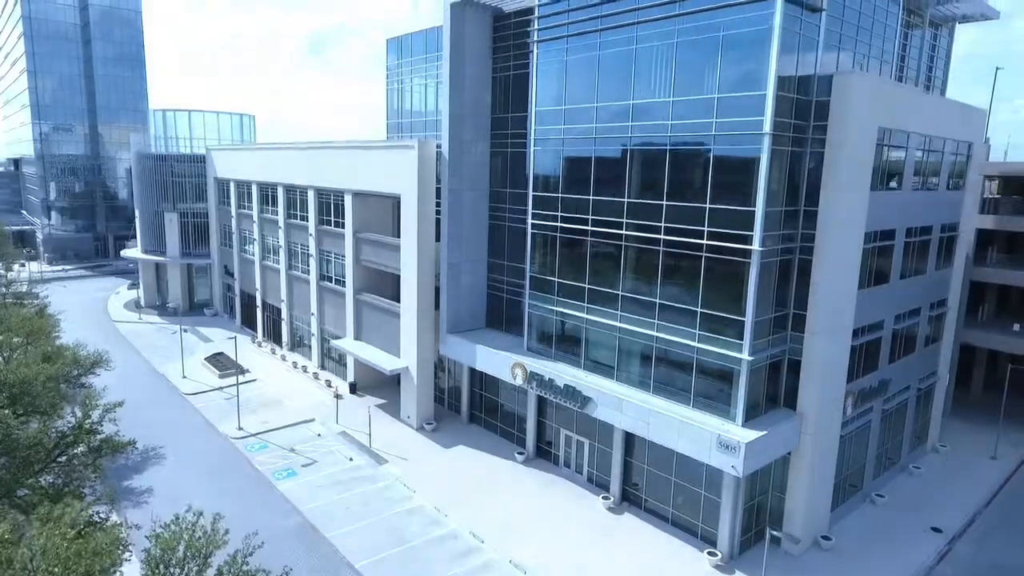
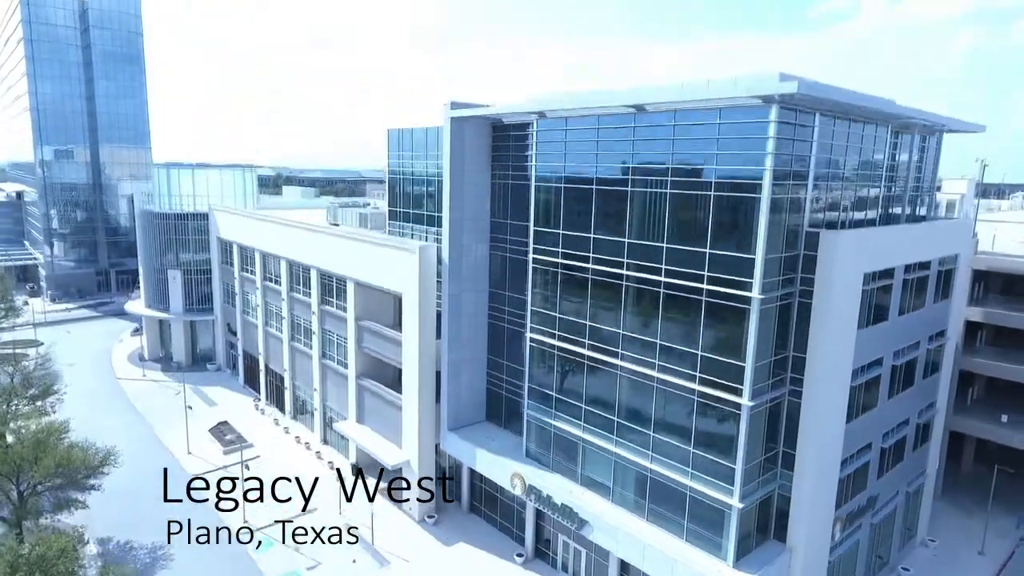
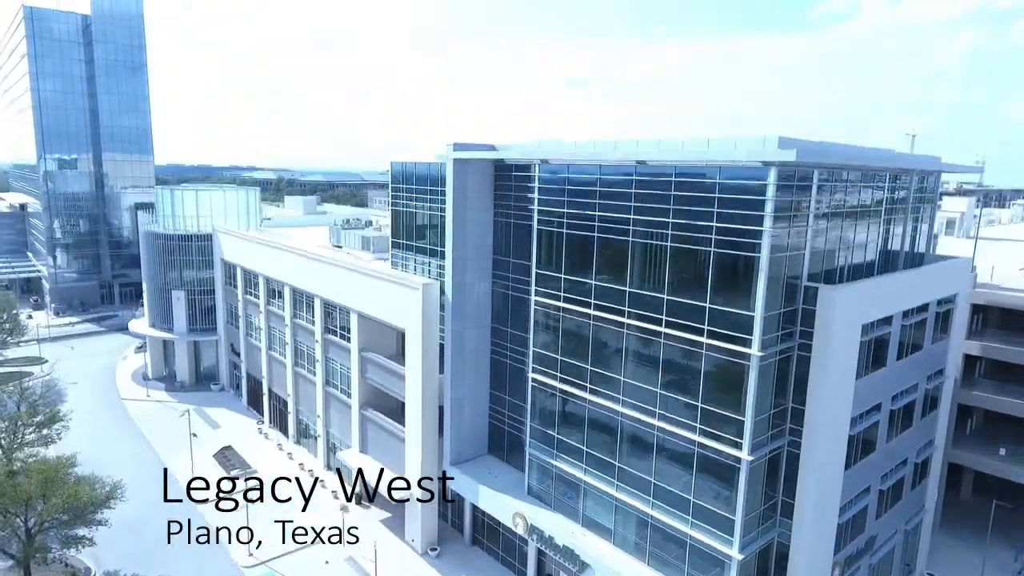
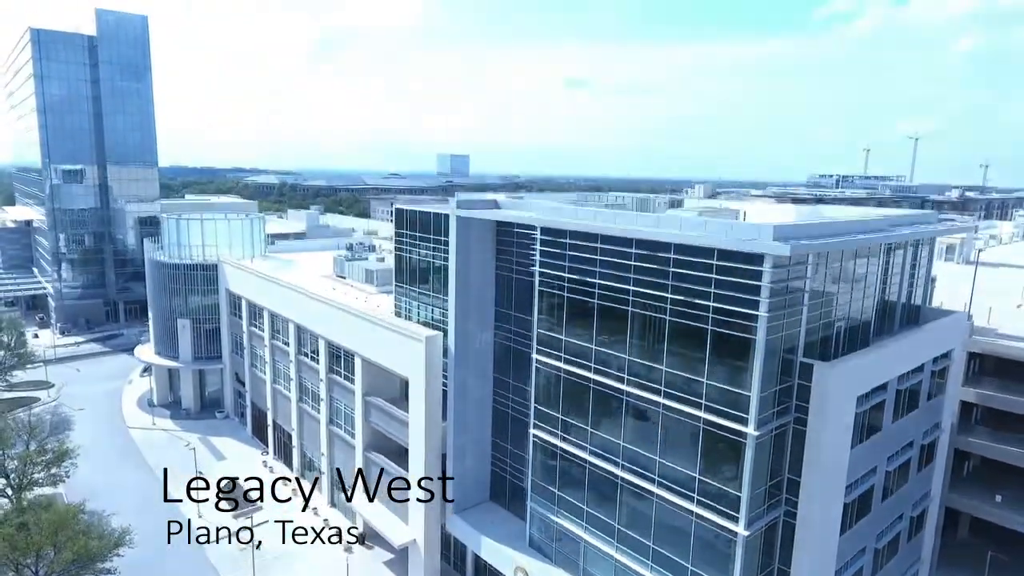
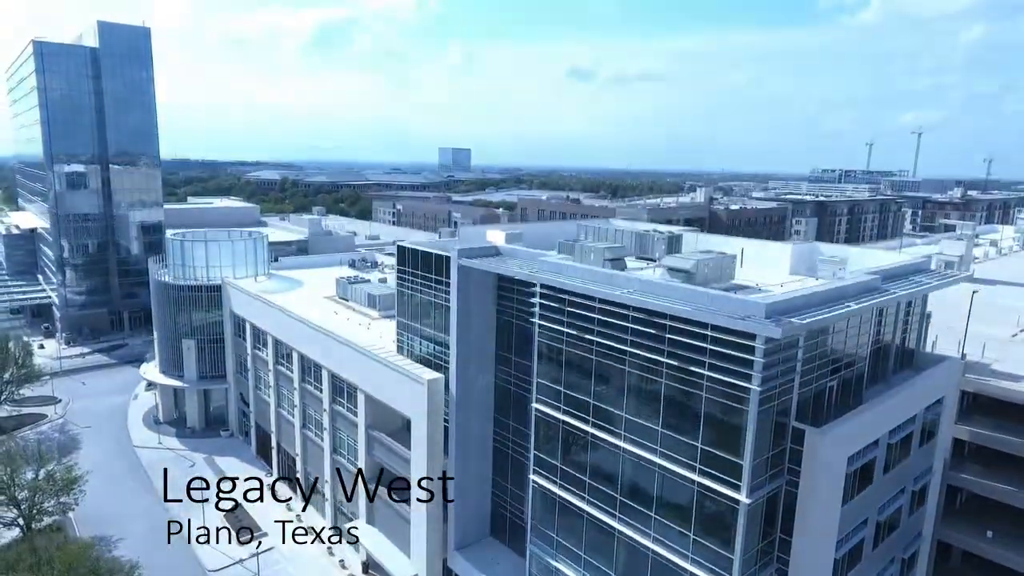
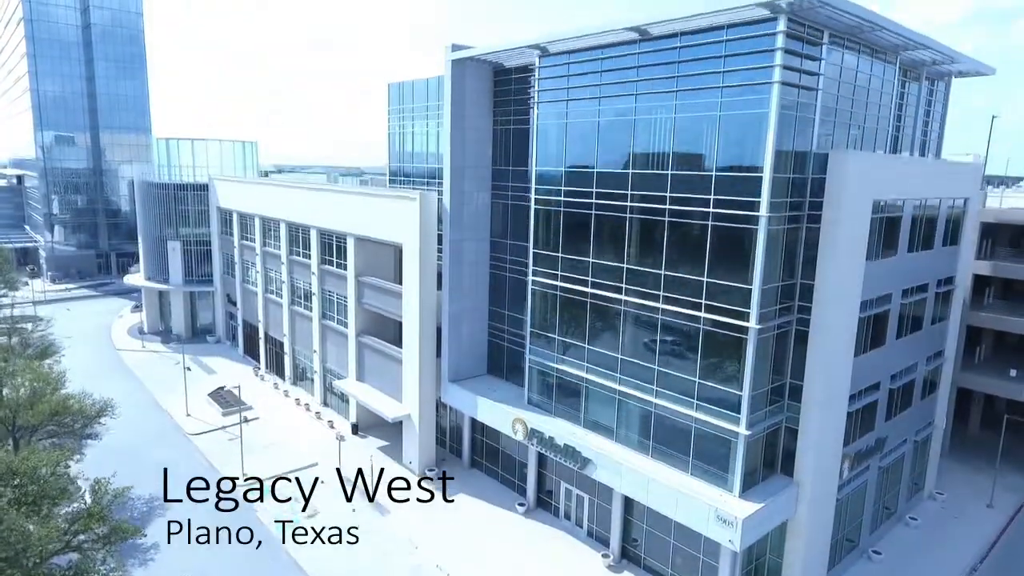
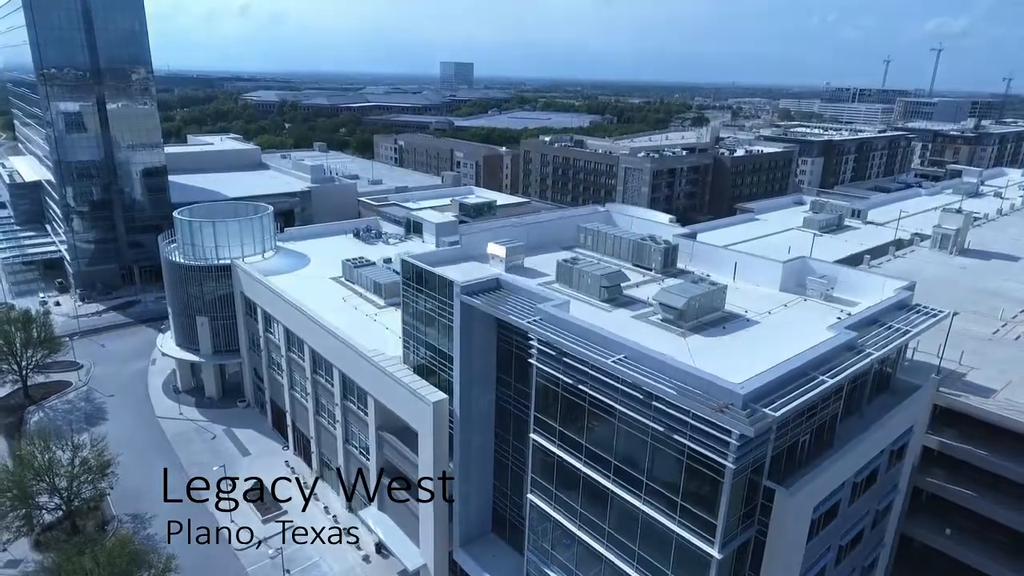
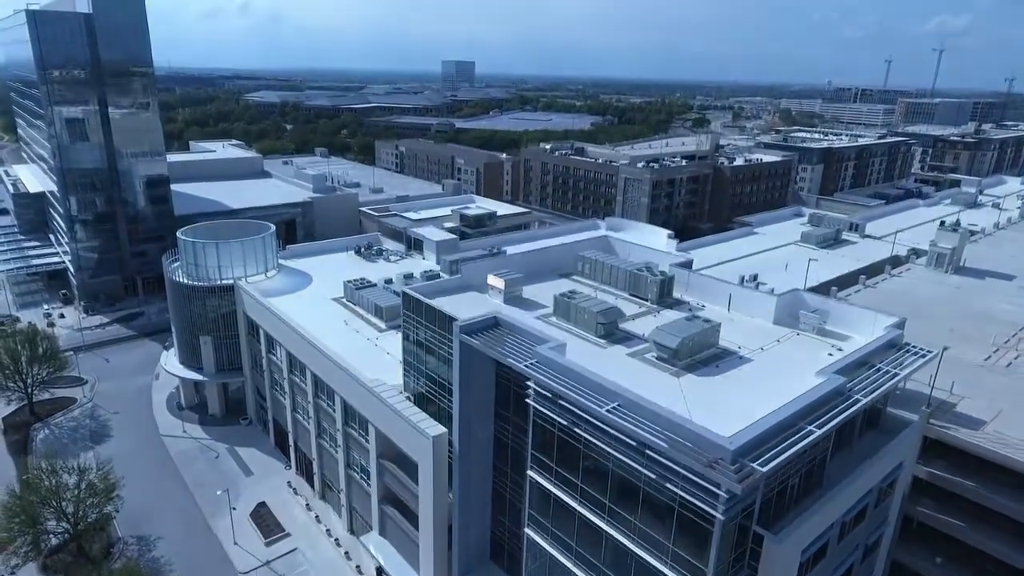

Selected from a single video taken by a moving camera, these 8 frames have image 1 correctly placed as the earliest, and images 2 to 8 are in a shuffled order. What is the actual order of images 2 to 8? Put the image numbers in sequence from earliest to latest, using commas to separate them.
6, 2, 3, 4, 5, 7, 8
